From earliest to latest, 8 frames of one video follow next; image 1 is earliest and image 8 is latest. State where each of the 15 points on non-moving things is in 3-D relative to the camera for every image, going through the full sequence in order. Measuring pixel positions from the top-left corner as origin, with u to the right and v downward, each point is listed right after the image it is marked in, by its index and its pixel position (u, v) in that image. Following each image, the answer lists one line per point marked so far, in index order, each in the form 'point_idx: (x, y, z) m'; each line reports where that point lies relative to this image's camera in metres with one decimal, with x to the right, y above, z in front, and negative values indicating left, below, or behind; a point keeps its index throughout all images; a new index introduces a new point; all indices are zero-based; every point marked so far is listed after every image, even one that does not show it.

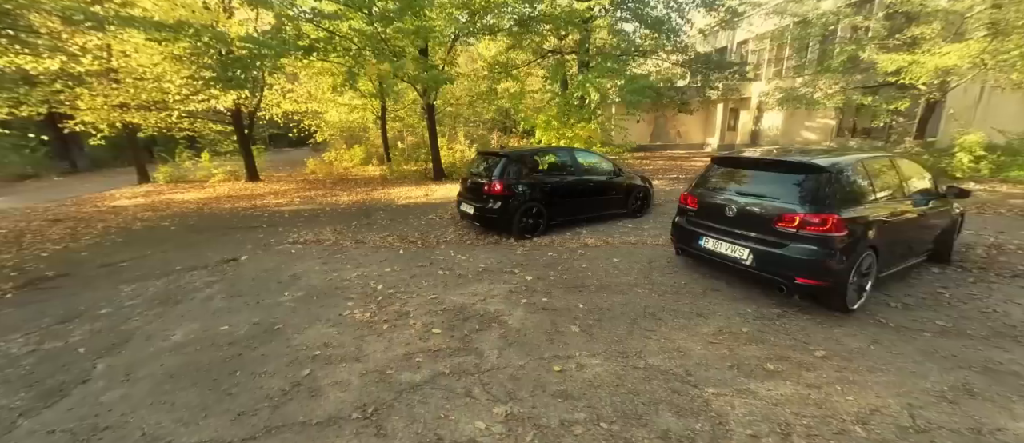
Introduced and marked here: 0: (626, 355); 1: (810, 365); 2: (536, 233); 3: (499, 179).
0: (+1.0, -1.2, +3.4) m
1: (+2.4, -1.2, +3.2) m
2: (+0.4, -0.2, +6.7) m
3: (-0.3, +0.7, +6.3) m
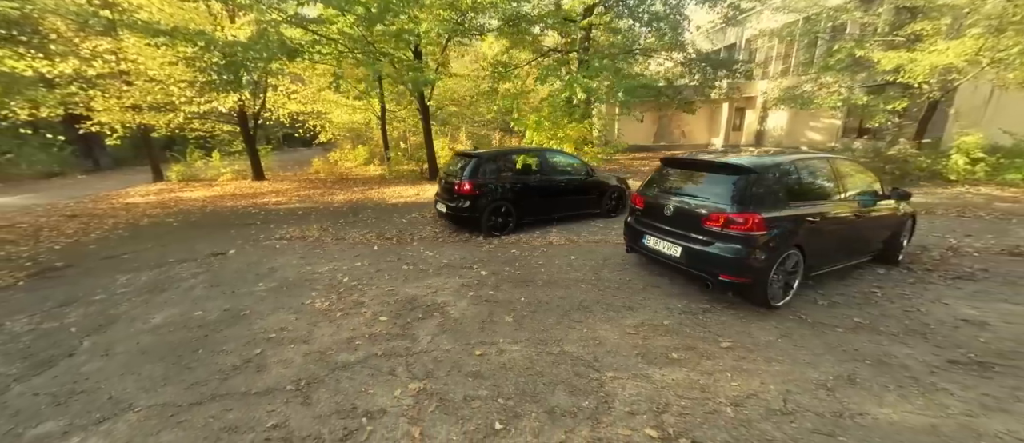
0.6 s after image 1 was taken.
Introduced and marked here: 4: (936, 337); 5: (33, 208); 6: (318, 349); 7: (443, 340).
0: (+0.3, -1.1, +3.7) m
1: (+1.7, -1.2, +3.5) m
2: (-0.2, -0.2, +7.0) m
3: (-0.8, +0.7, +6.7) m
4: (+4.1, -1.1, +3.8) m
5: (-11.3, +0.3, +9.2) m
6: (-1.8, -1.2, +3.7) m
7: (-0.7, -1.1, +3.7) m
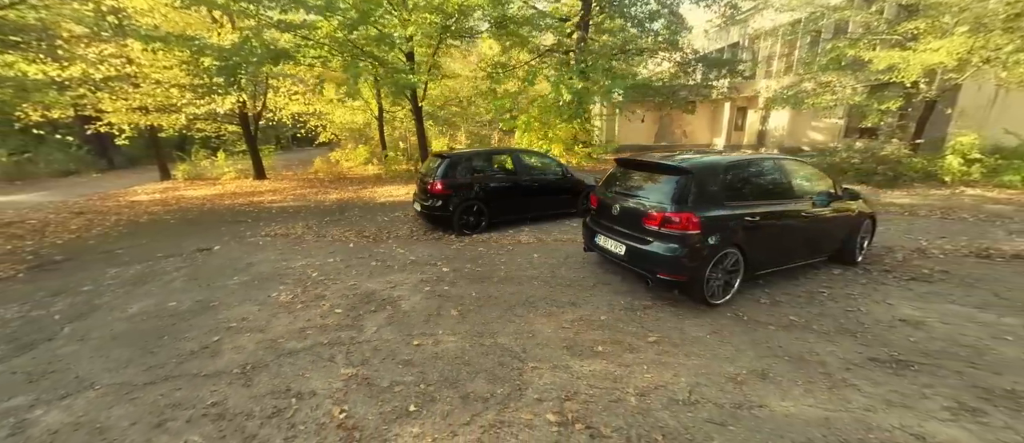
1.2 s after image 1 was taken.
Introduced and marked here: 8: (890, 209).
0: (-0.3, -1.1, +3.9) m
1: (+1.1, -1.2, +3.6) m
2: (-0.7, -0.2, +7.2) m
3: (-1.3, +0.8, +6.9) m
4: (+3.5, -1.1, +3.9) m
5: (-11.7, +0.4, +9.8) m
6: (-2.4, -1.2, +3.9) m
7: (-1.3, -1.1, +4.0) m
8: (+8.8, +0.3, +9.3) m
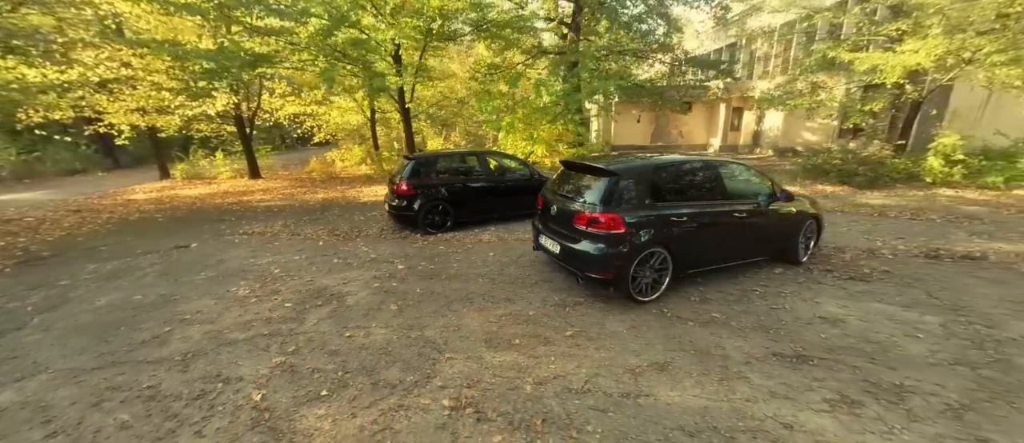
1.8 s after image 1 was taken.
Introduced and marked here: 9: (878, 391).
0: (-1.1, -1.1, +4.1) m
1: (+0.4, -1.2, +3.8) m
2: (-1.3, -0.2, +7.5) m
3: (-2.0, +0.8, +7.2) m
4: (+2.7, -1.1, +4.0) m
5: (-12.3, +0.5, +10.3) m
6: (-3.2, -1.2, +4.2) m
7: (-2.0, -1.1, +4.2) m
8: (+8.2, +0.3, +9.3) m
9: (+3.0, -1.4, +3.2) m
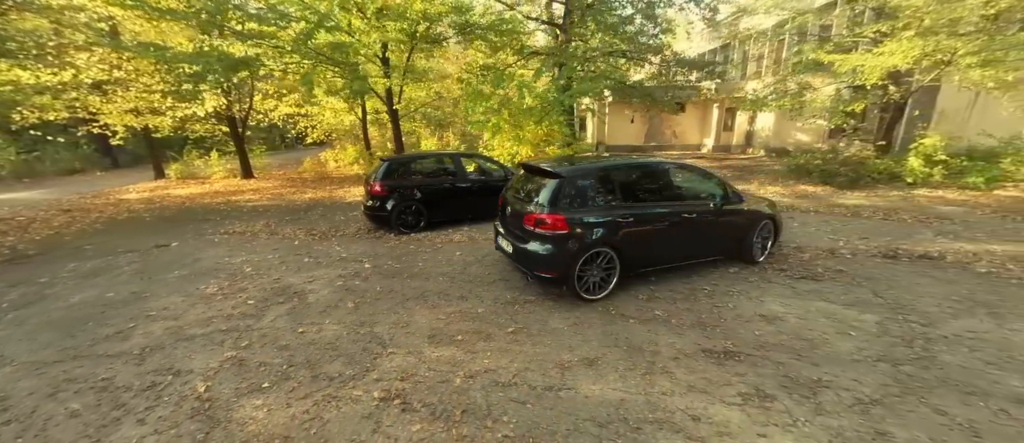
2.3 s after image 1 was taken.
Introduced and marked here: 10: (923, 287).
0: (-1.6, -1.1, +4.3) m
1: (-0.2, -1.2, +4.0) m
2: (-1.9, -0.2, +7.7) m
3: (-2.5, +0.8, +7.4) m
4: (+2.2, -1.1, +4.1) m
5: (-12.8, +0.5, +10.6) m
6: (-3.8, -1.2, +4.4) m
7: (-2.6, -1.1, +4.4) m
8: (+7.7, +0.3, +9.4) m
9: (+2.4, -1.4, +3.3) m
10: (+5.5, -0.9, +5.3) m
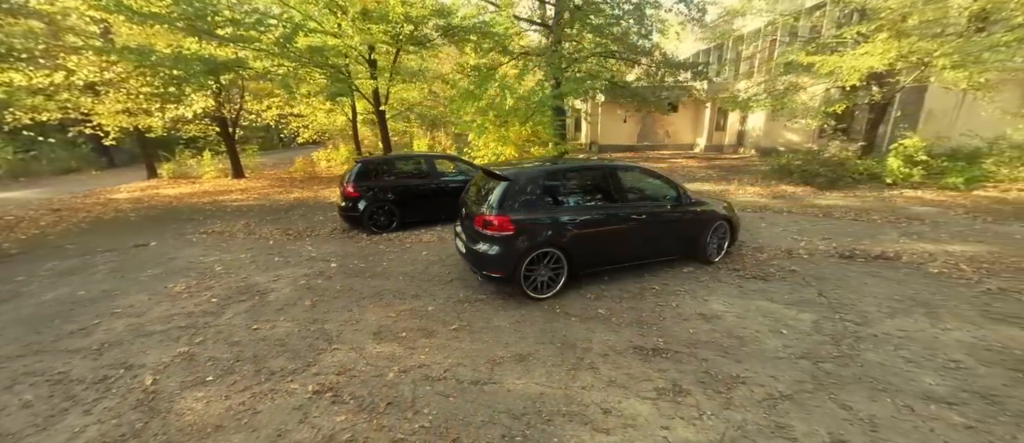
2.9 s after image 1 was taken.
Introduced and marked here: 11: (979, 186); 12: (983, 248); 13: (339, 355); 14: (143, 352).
0: (-2.3, -1.1, +4.5) m
1: (-0.8, -1.2, +4.1) m
2: (-2.5, -0.2, +7.8) m
3: (-3.1, +0.8, +7.6) m
4: (+1.5, -1.2, +4.3) m
5: (-13.4, +0.5, +10.9) m
6: (-4.4, -1.2, +4.6) m
7: (-3.2, -1.1, +4.6) m
8: (+7.1, +0.3, +9.4) m
9: (+1.7, -1.4, +3.4) m
10: (+4.9, -0.9, +5.4) m
11: (+12.9, +1.0, +10.8) m
12: (+8.2, -0.5, +6.8) m
13: (-1.7, -1.3, +3.8) m
14: (-3.8, -1.3, +4.0) m
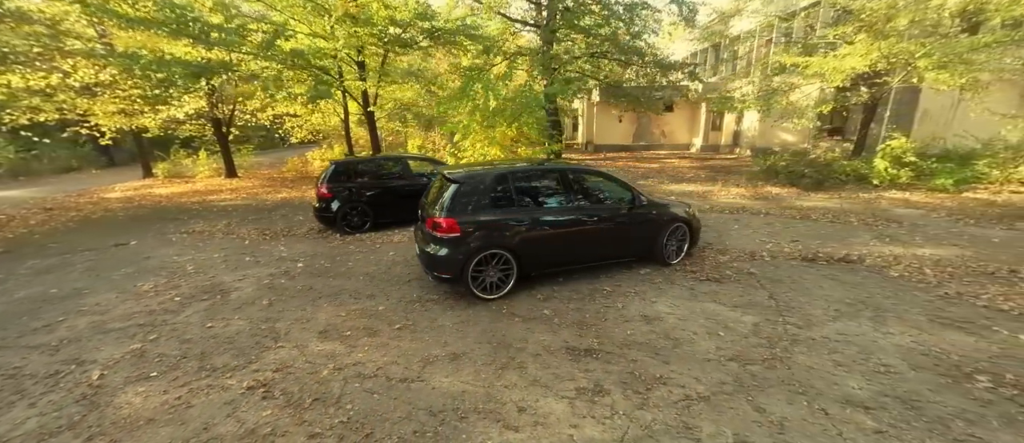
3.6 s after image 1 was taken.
0: (-2.9, -1.2, +4.6) m
1: (-1.5, -1.2, +4.3) m
2: (-3.0, -0.2, +8.0) m
3: (-3.7, +0.8, +7.7) m
4: (+0.9, -1.2, +4.4) m
5: (-13.9, +0.5, +11.2) m
6: (-5.0, -1.2, +4.8) m
7: (-3.9, -1.1, +4.8) m
8: (+6.6, +0.3, +9.4) m
9: (+1.1, -1.4, +3.5) m
10: (+4.3, -0.9, +5.4) m
11: (+12.4, +0.9, +10.7) m
12: (+7.7, -0.5, +6.8) m
13: (-2.3, -1.3, +4.0) m
14: (-4.4, -1.4, +4.2) m
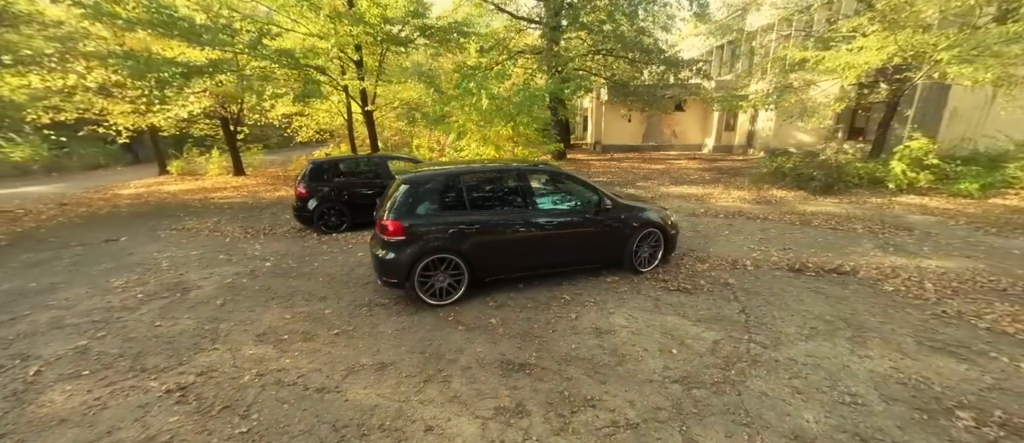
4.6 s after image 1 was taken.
0: (-3.5, -1.2, +4.6) m
1: (-2.1, -1.2, +4.2) m
2: (-3.4, -0.2, +8.0) m
3: (-4.1, +0.8, +7.7) m
4: (+0.3, -1.3, +4.1) m
5: (-14.1, +0.7, +11.8) m
6: (-5.6, -1.2, +4.9) m
7: (-4.5, -1.1, +4.8) m
8: (+6.2, +0.1, +8.8) m
9: (+0.4, -1.5, +3.3) m
10: (+3.7, -1.1, +5.0) m
11: (+12.1, +0.7, +9.8) m
12: (+7.1, -0.7, +6.2) m
13: (-3.0, -1.4, +3.9) m
14: (-5.1, -1.3, +4.3) m
